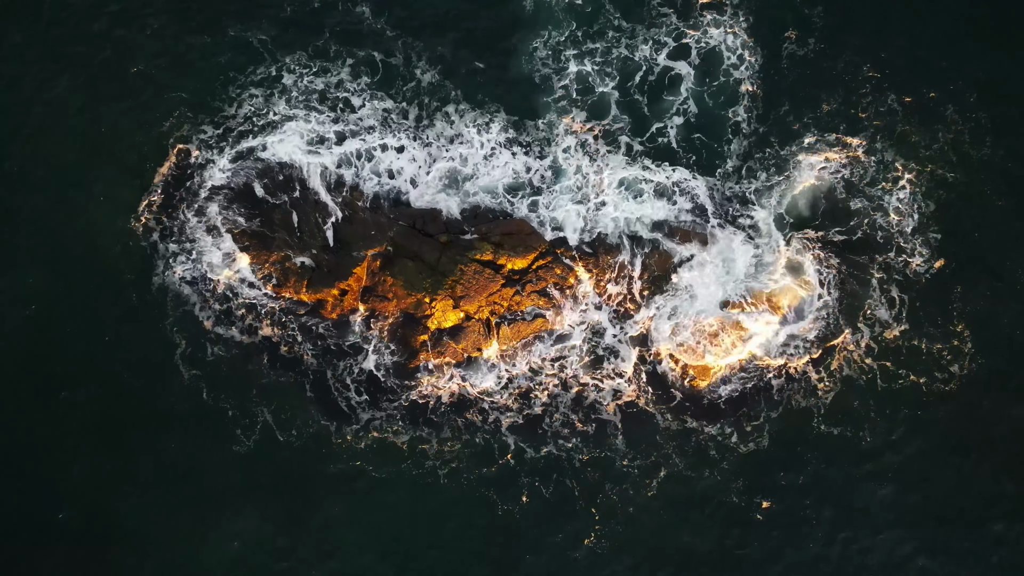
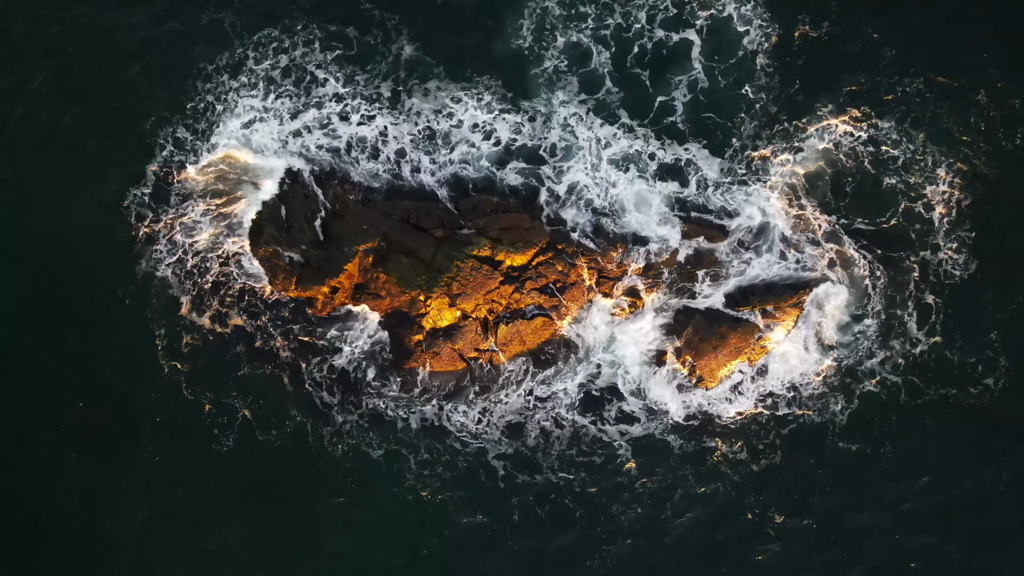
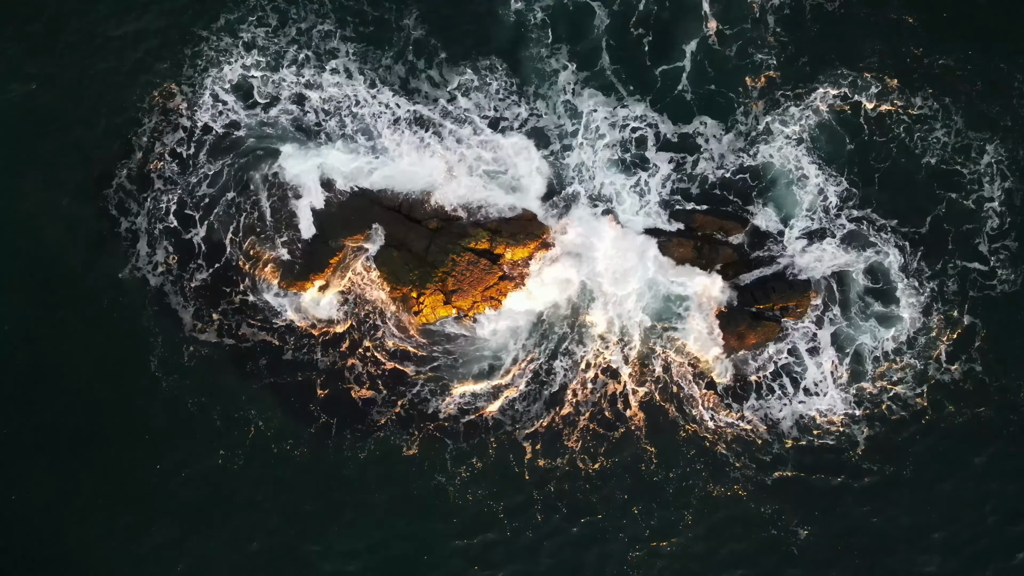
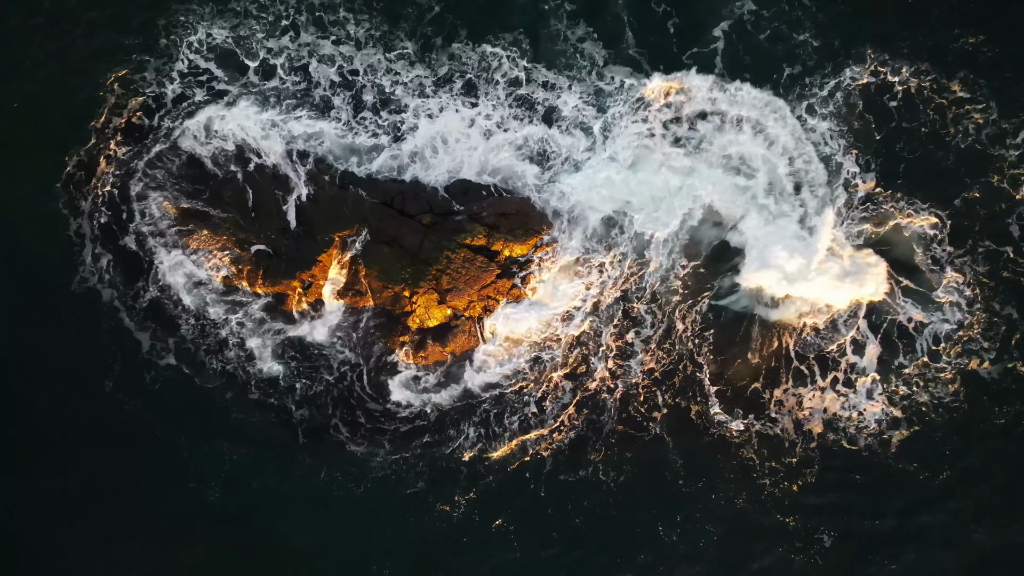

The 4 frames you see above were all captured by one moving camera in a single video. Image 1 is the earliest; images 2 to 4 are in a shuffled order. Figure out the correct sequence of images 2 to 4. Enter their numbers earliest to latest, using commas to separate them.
2, 3, 4
